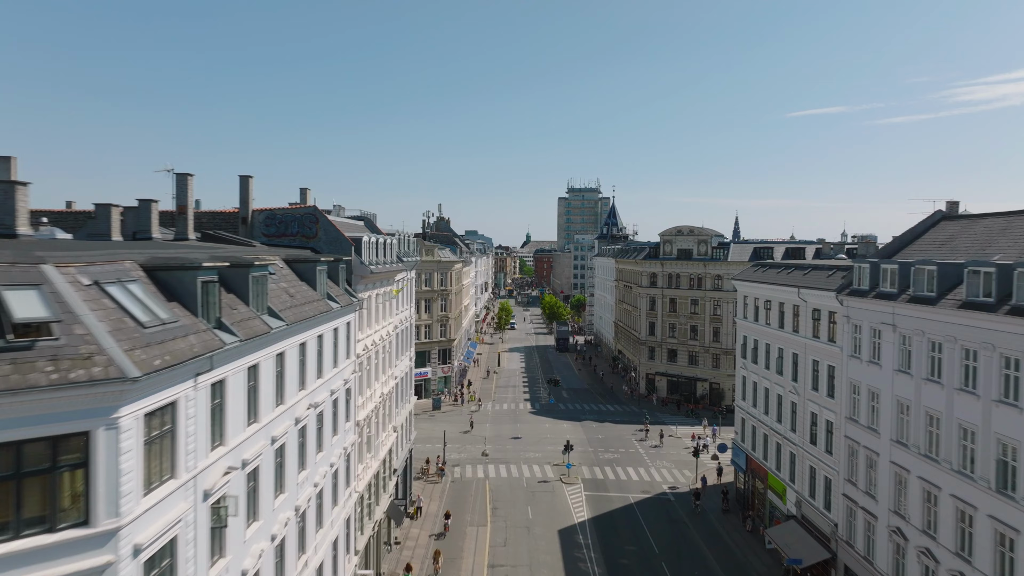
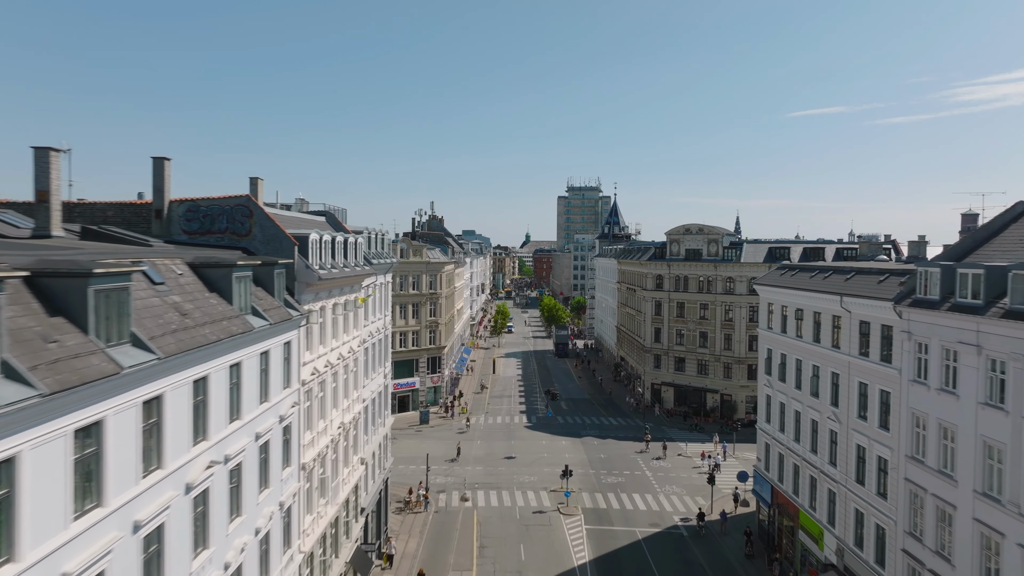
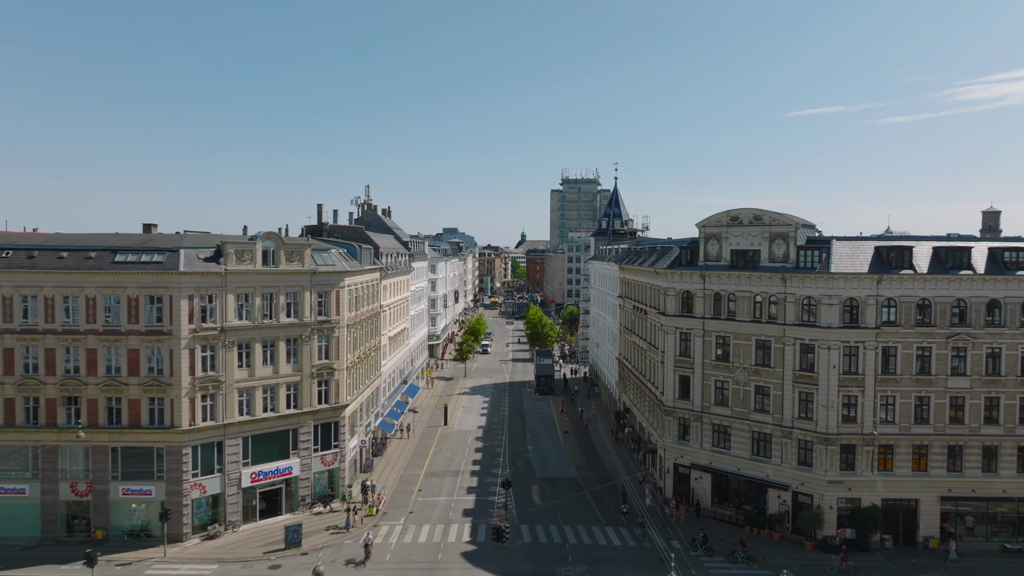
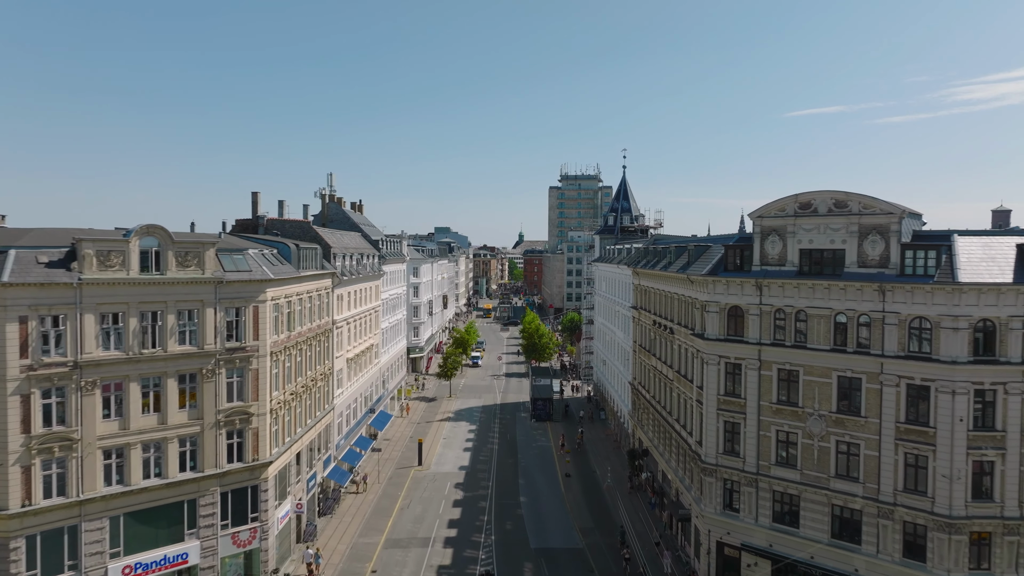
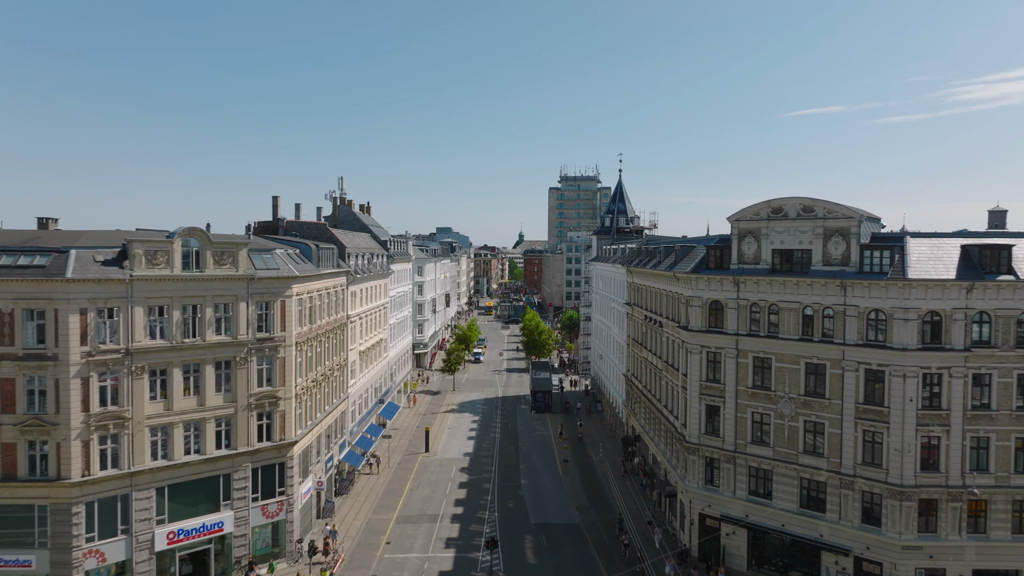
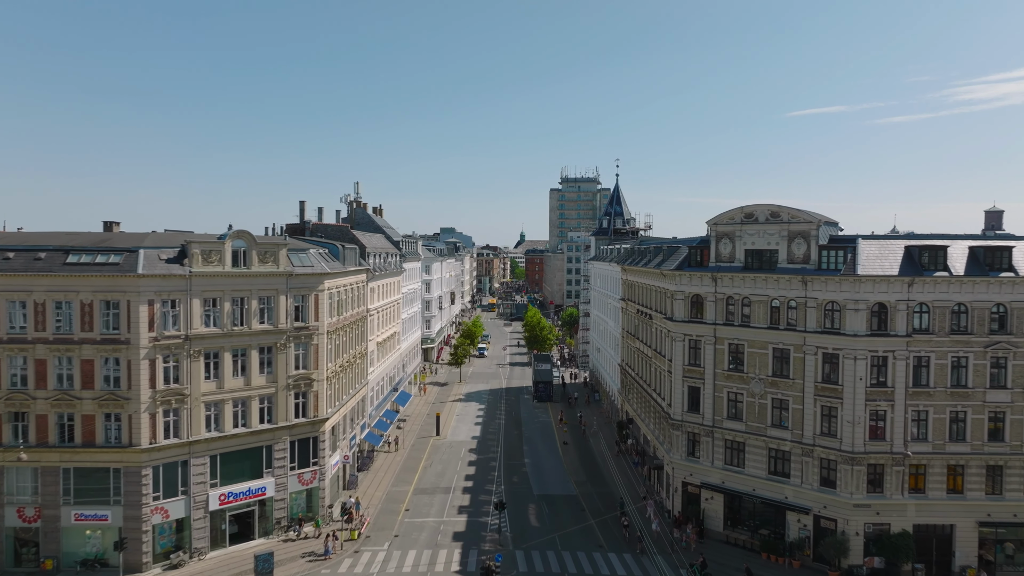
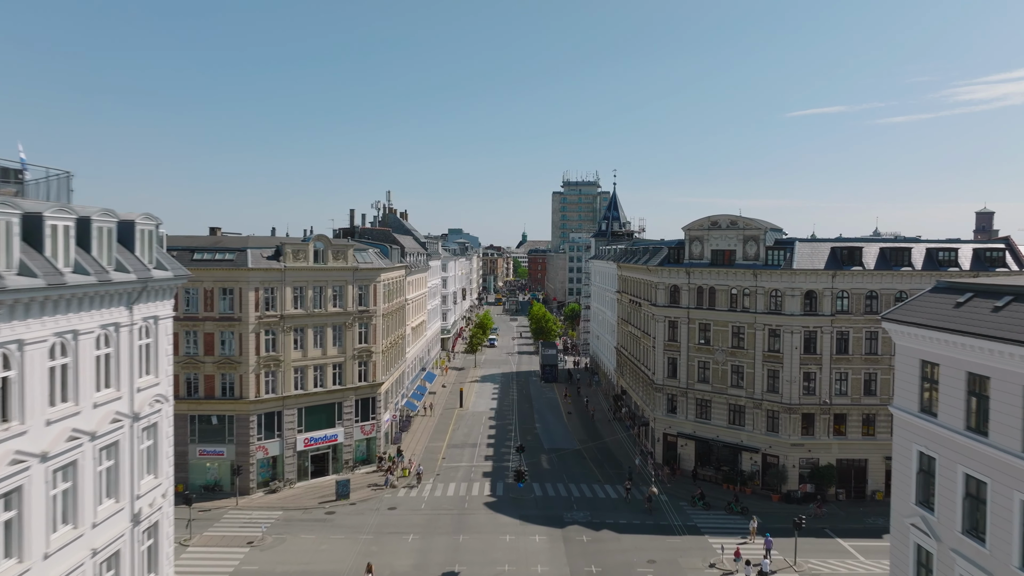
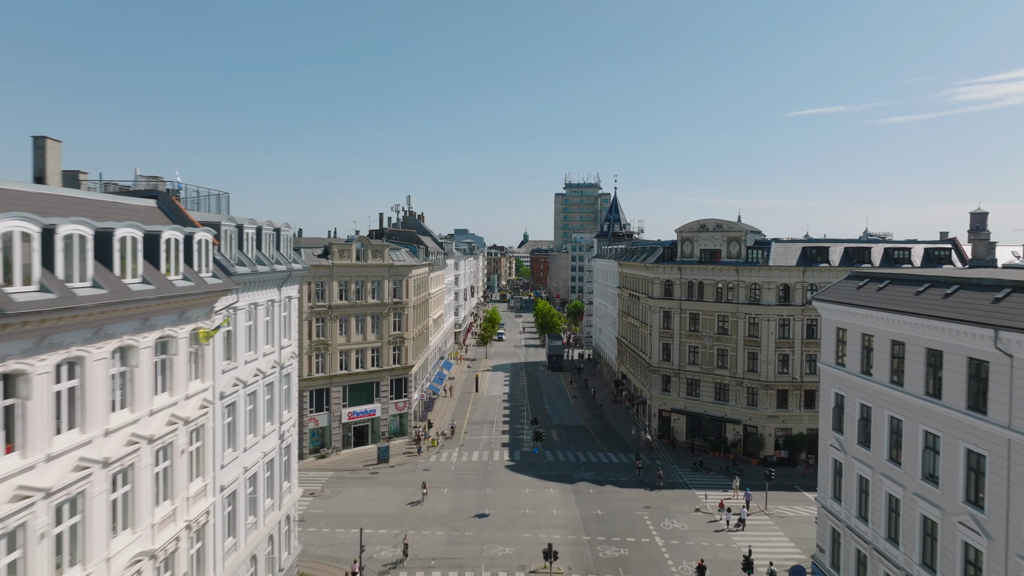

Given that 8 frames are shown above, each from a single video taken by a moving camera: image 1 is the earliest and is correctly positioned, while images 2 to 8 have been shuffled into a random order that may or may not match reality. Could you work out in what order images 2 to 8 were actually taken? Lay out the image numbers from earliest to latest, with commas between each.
2, 8, 7, 3, 6, 5, 4
